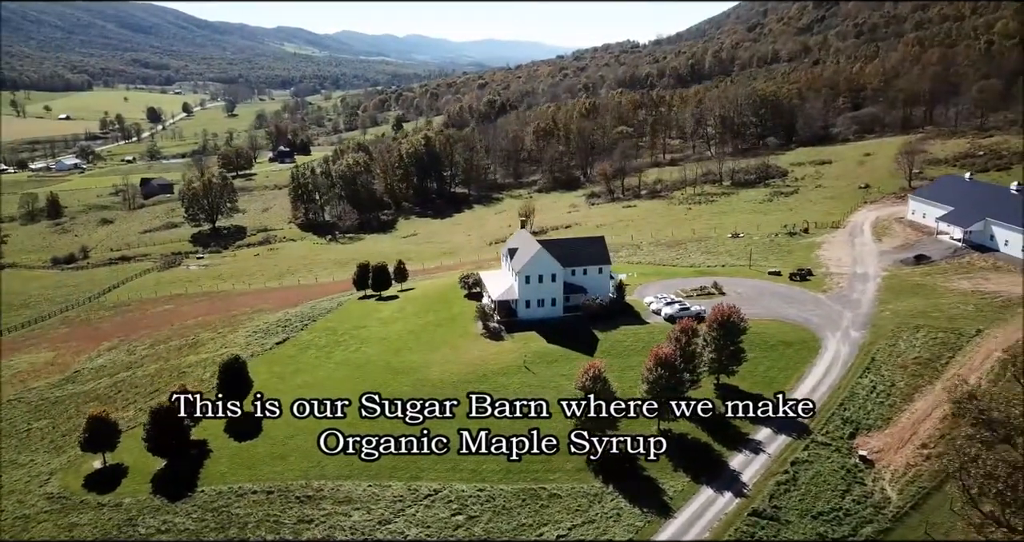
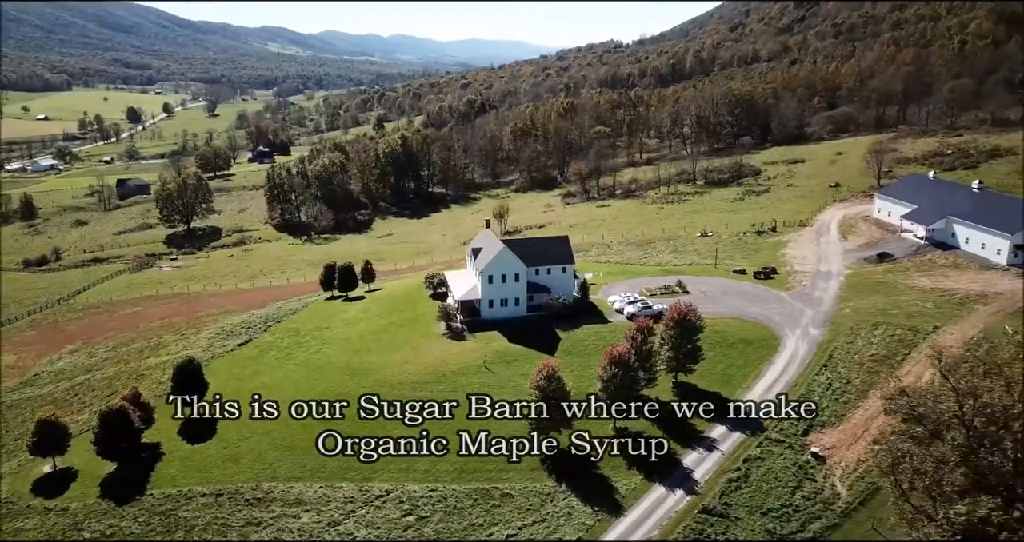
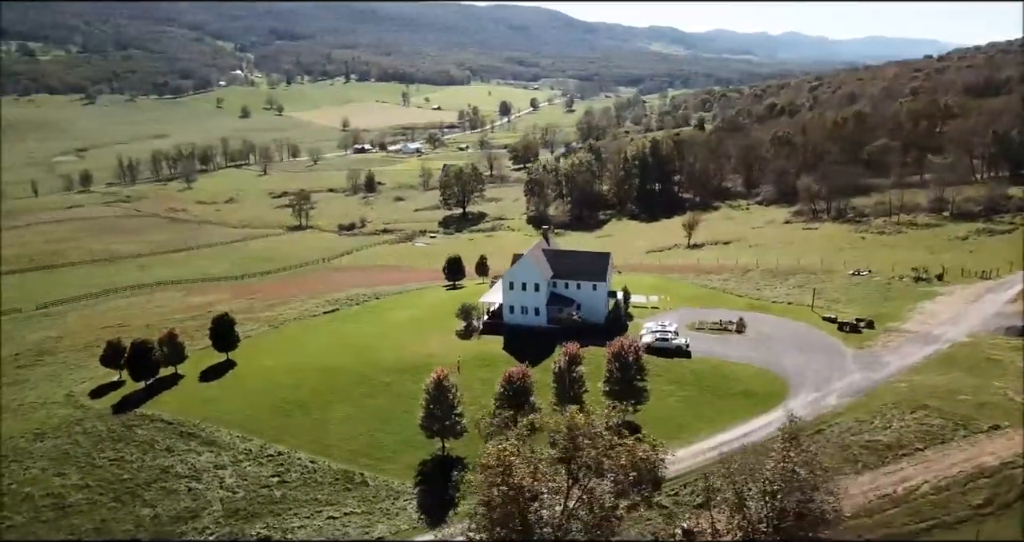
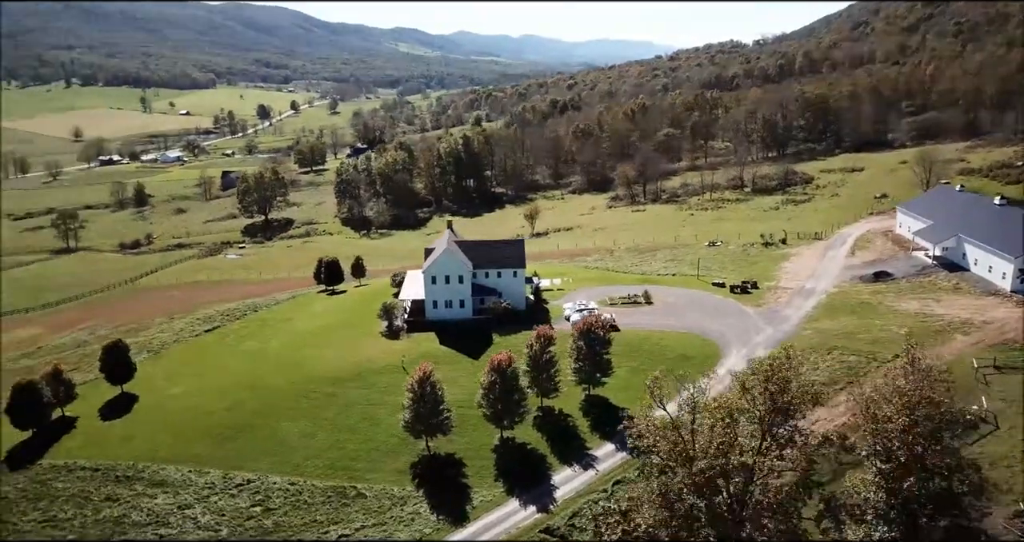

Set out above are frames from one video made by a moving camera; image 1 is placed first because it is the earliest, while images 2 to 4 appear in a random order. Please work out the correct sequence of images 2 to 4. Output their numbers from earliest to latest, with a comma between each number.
2, 4, 3
